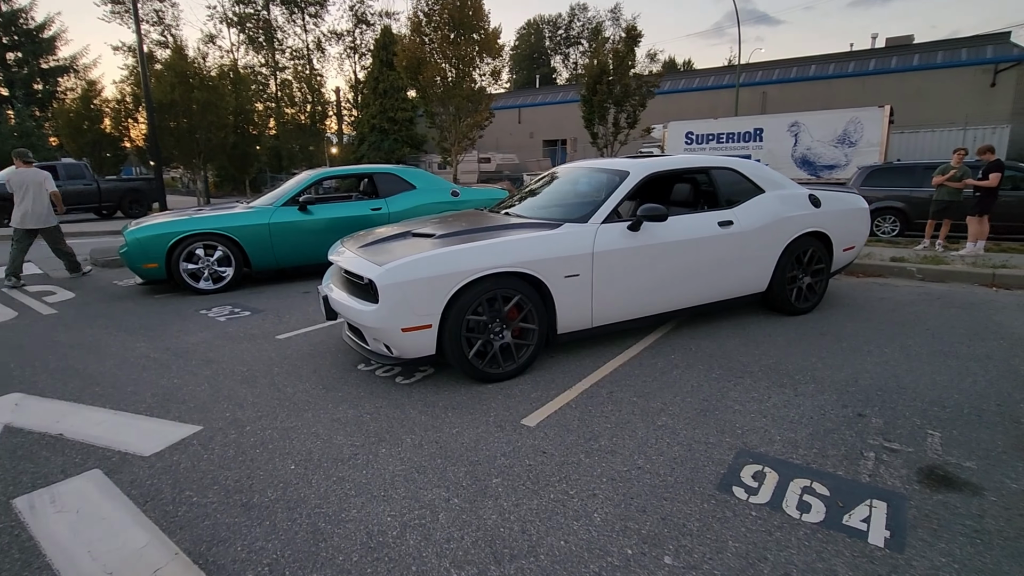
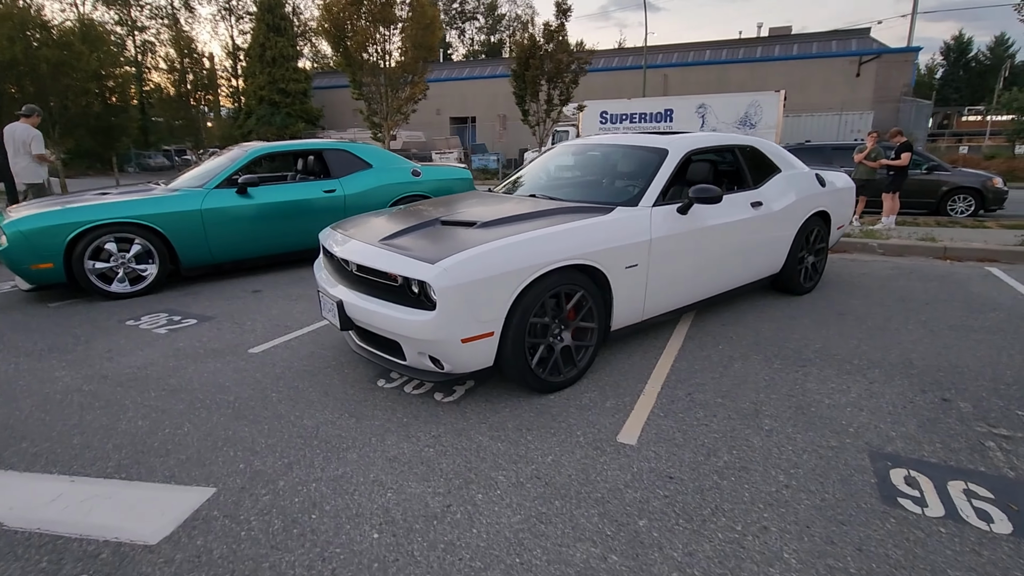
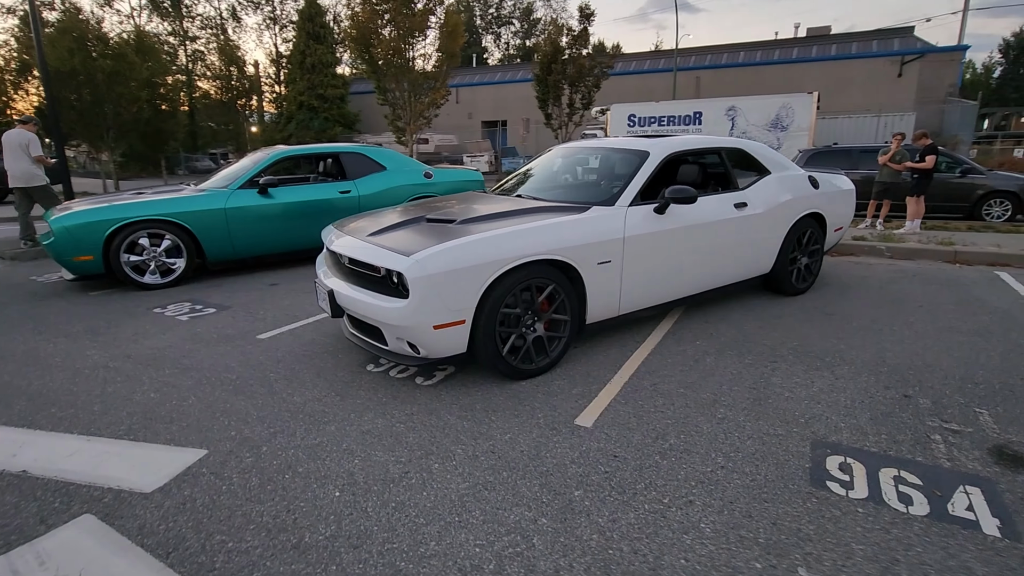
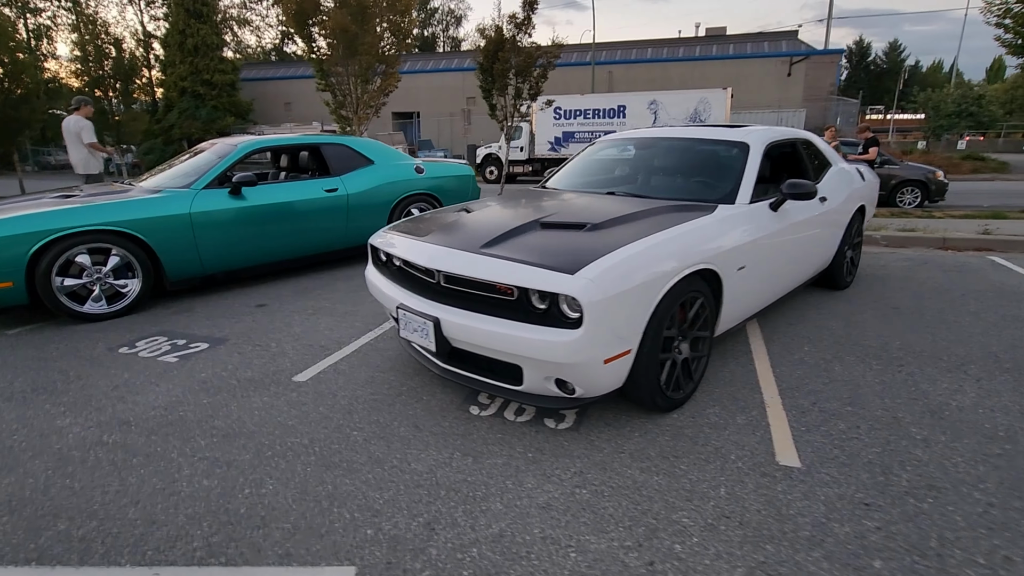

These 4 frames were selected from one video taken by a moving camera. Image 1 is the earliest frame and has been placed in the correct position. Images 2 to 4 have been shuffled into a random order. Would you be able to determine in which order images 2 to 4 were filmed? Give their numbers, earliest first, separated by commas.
3, 2, 4
